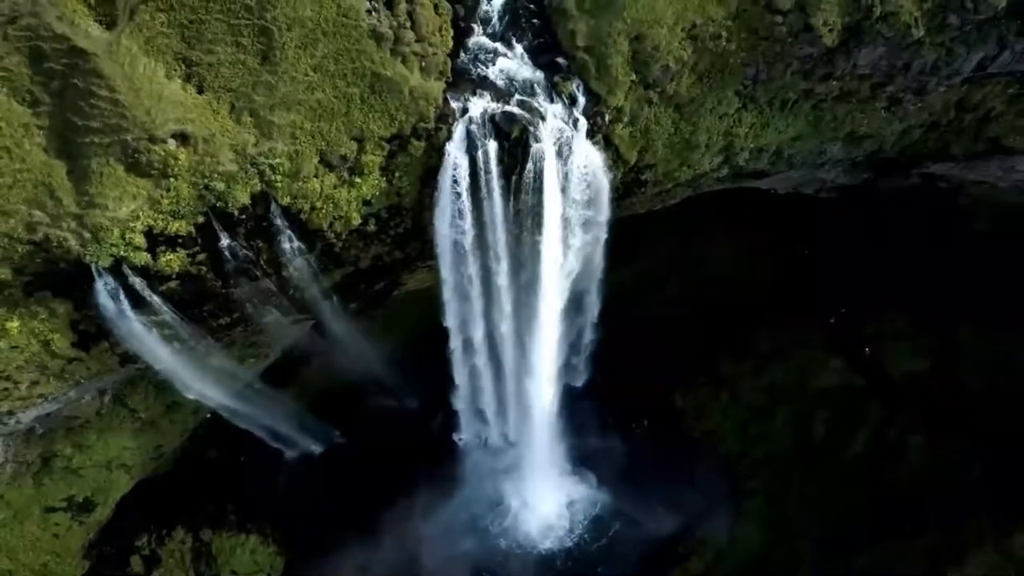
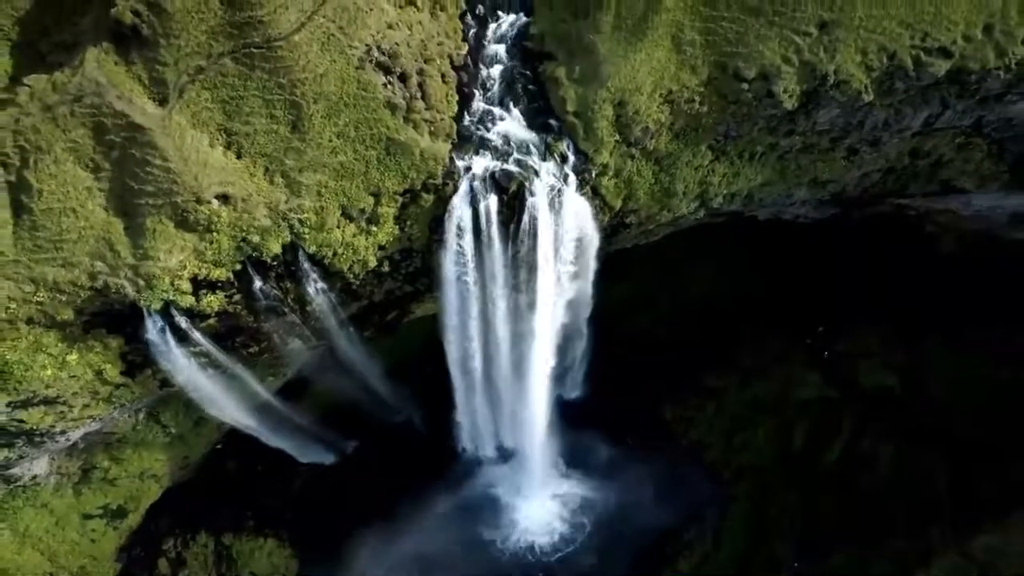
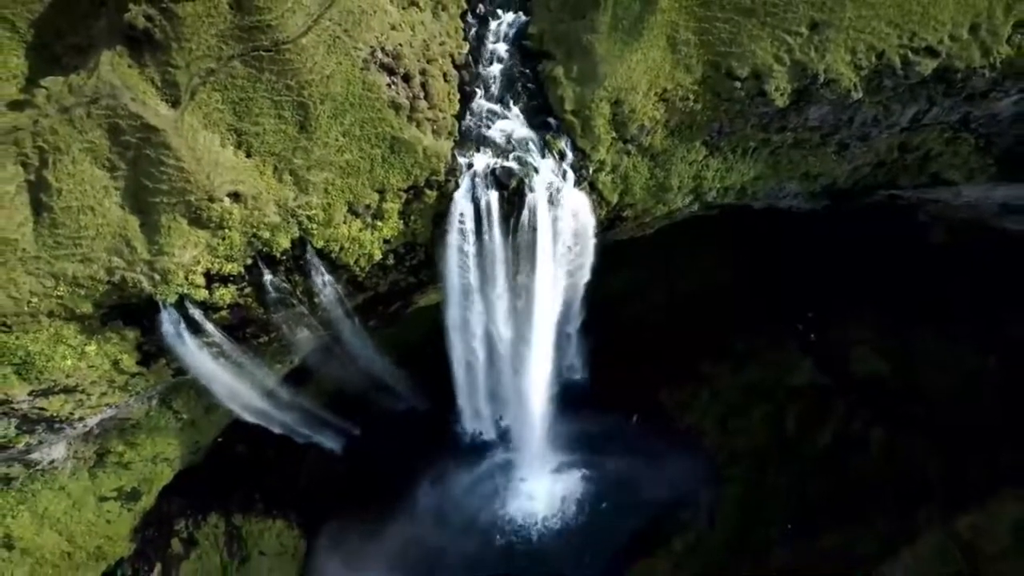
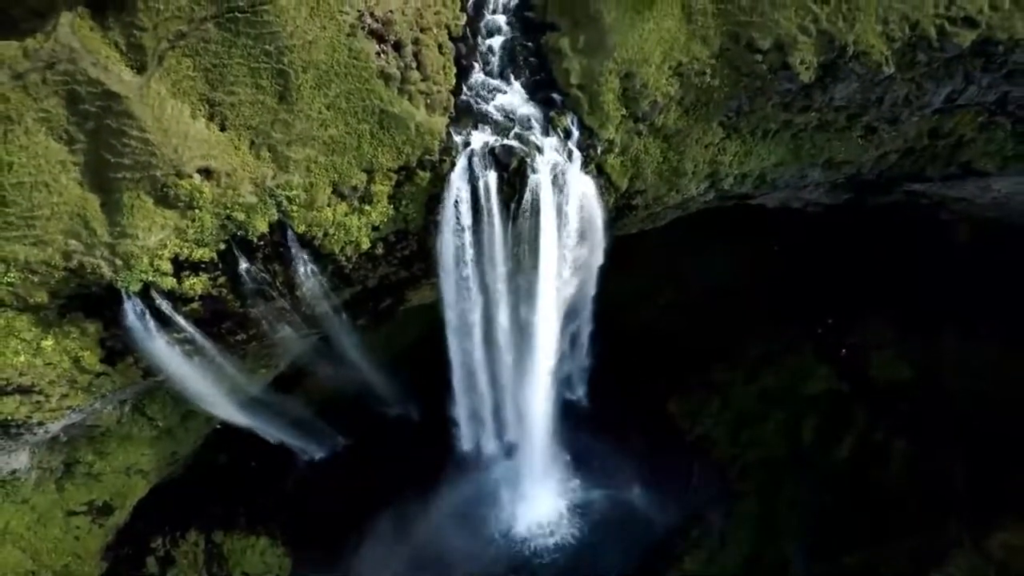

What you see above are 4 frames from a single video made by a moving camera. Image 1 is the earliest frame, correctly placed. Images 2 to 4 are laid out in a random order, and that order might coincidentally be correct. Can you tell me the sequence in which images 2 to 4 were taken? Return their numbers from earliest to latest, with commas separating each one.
4, 2, 3
